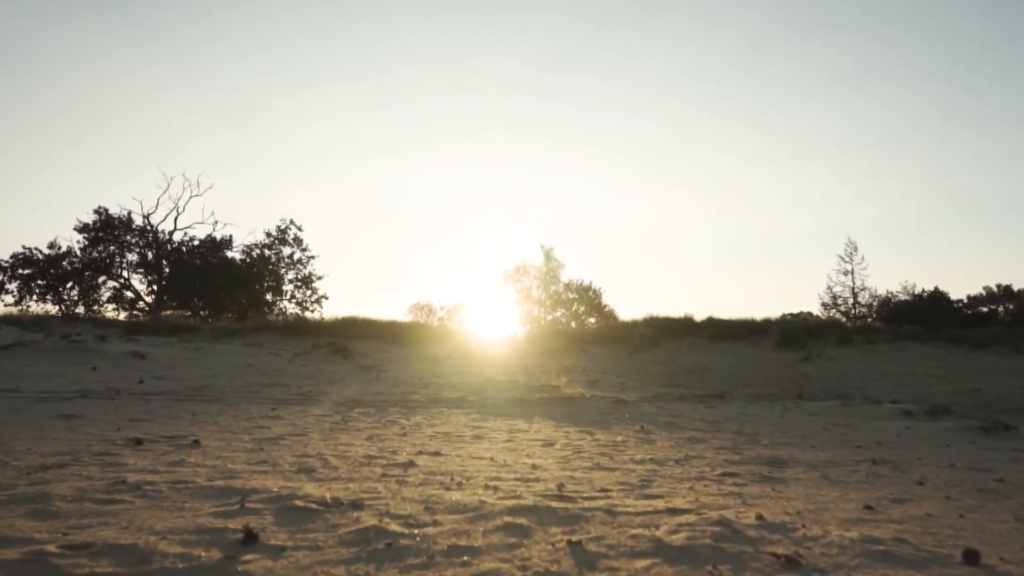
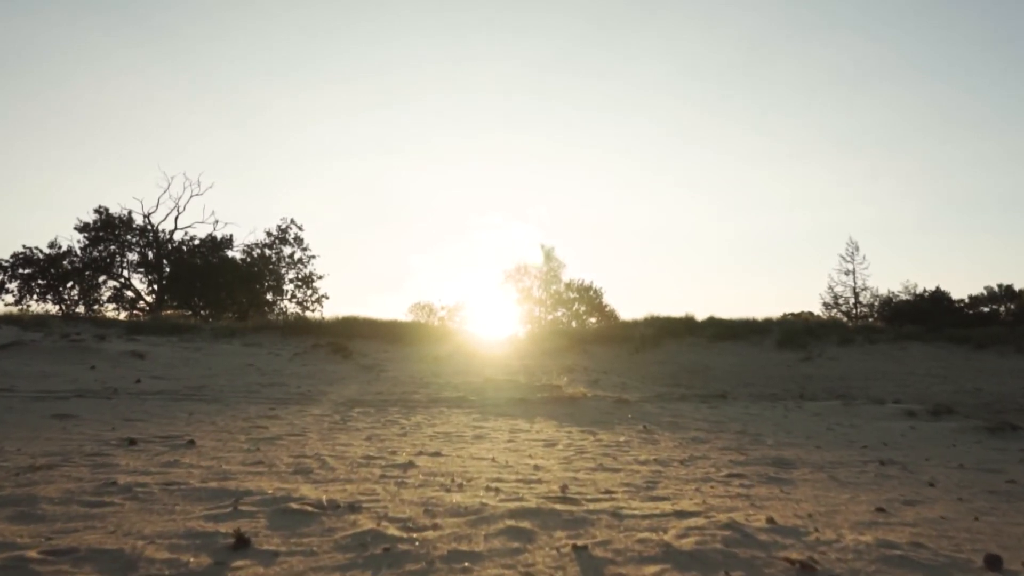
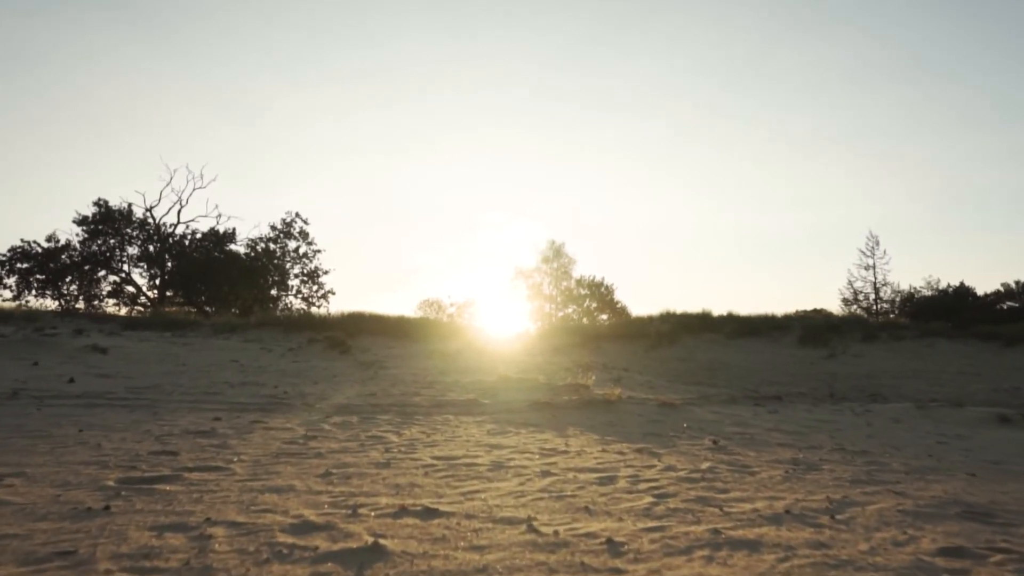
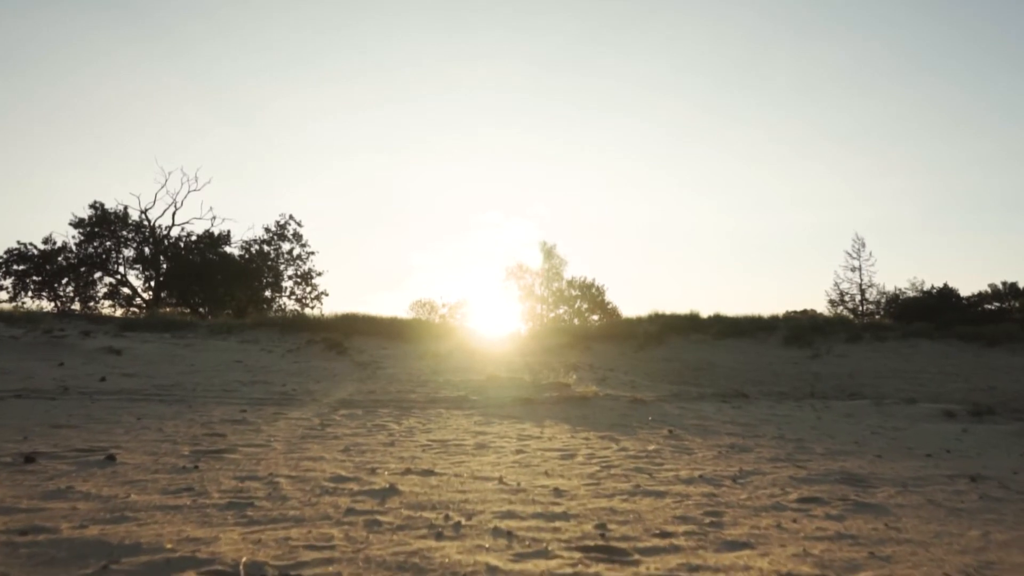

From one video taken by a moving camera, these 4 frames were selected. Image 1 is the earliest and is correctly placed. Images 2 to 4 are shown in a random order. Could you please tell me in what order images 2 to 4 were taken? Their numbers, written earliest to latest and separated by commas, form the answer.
2, 4, 3
